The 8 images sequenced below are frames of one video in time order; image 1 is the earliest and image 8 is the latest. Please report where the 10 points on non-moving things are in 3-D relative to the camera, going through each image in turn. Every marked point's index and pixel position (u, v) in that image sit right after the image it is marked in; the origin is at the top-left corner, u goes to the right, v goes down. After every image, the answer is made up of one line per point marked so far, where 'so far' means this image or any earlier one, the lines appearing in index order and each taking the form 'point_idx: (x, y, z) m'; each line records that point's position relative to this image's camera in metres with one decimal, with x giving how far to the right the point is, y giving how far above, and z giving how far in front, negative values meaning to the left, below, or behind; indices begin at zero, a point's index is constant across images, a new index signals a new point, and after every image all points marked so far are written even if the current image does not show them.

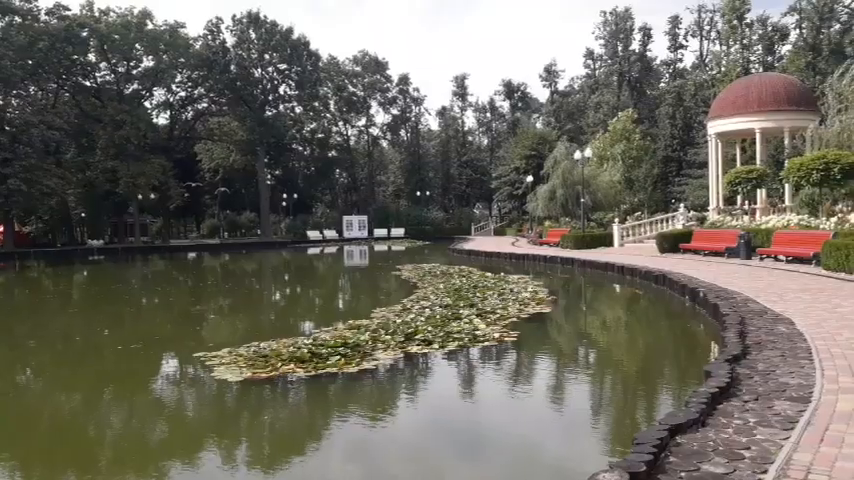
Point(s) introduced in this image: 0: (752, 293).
0: (+4.7, -0.8, +10.0) m
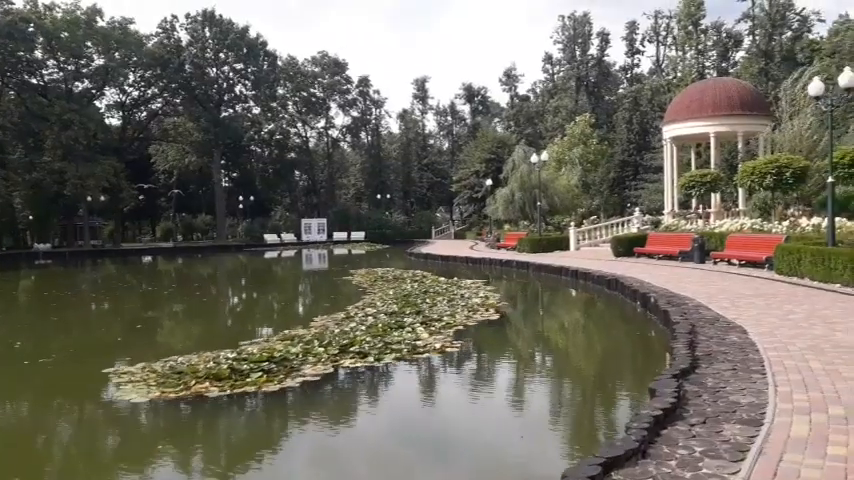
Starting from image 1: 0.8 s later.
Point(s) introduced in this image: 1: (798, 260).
0: (+3.9, -0.8, +9.7) m
1: (+6.7, -0.4, +12.4) m
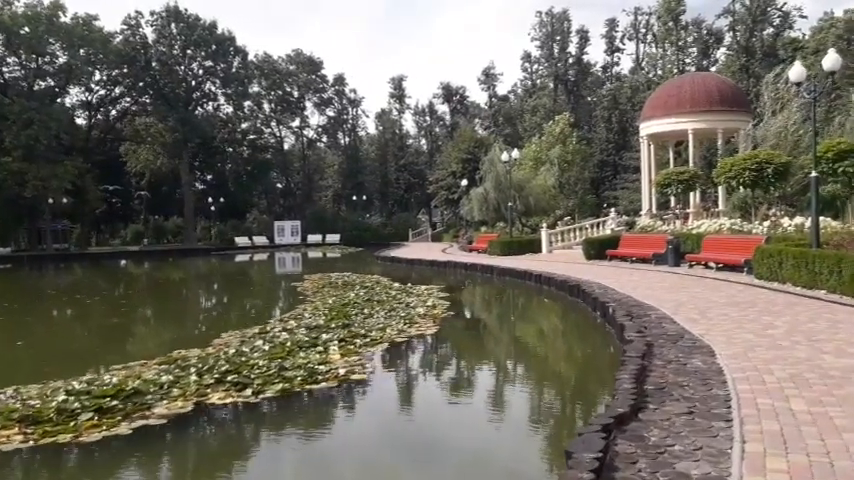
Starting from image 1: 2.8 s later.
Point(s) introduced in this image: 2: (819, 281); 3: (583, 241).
0: (+3.0, -0.8, +8.5) m
1: (+5.7, -0.4, +11.2) m
2: (+5.7, -0.6, +10.0) m
3: (+4.5, 0.0, +19.9) m
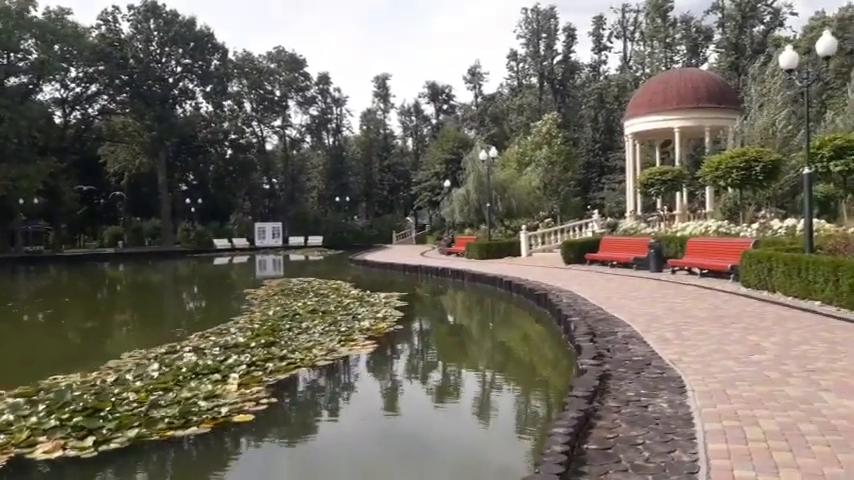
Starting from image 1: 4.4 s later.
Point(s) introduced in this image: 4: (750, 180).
0: (+2.3, -0.9, +7.3) m
1: (+5.0, -0.4, +10.1) m
2: (+5.0, -0.7, +8.9) m
3: (+3.7, -0.1, +18.8) m
4: (+8.7, +1.6, +18.6) m
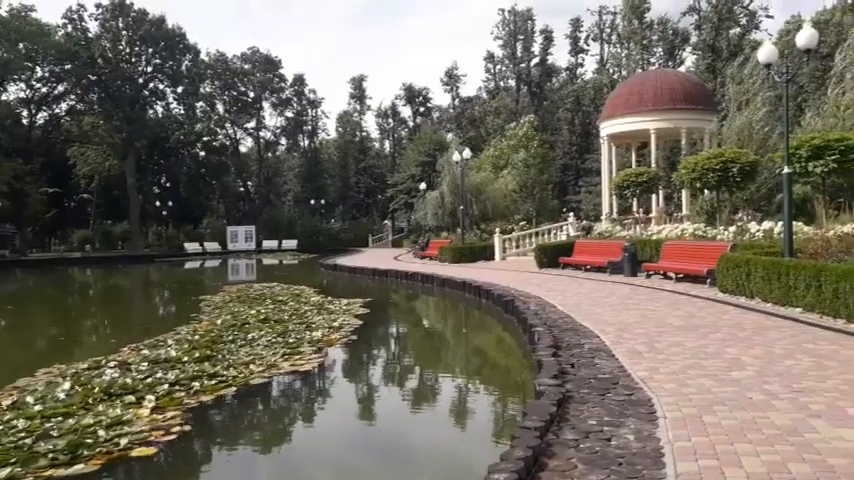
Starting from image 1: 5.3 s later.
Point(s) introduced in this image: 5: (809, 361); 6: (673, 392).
0: (+1.8, -0.9, +6.8) m
1: (+4.5, -0.5, +9.6) m
2: (+4.5, -0.7, +8.4) m
3: (+2.9, -0.2, +18.3) m
4: (+7.9, +1.5, +18.2) m
5: (+2.8, -0.9, +5.1) m
6: (+1.6, -1.0, +4.3) m
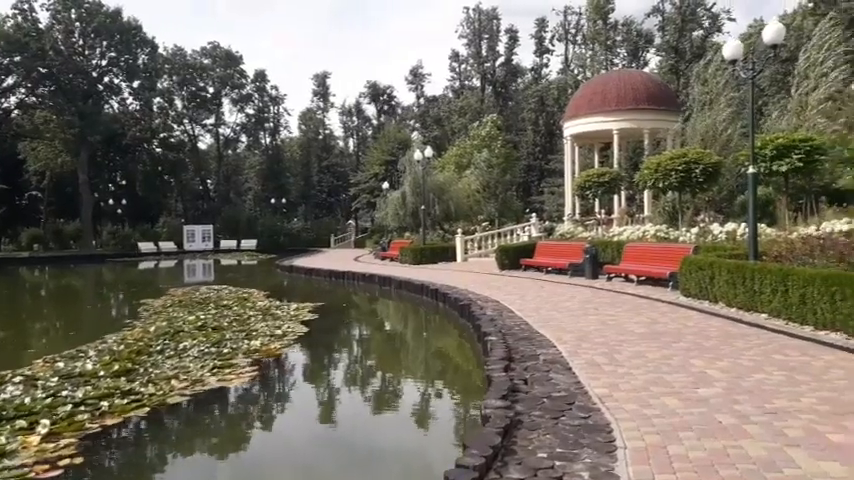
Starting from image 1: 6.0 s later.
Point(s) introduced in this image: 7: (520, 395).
0: (+1.3, -0.9, +6.3) m
1: (+3.8, -0.5, +9.3) m
2: (+3.9, -0.7, +8.1) m
3: (+1.8, -0.2, +17.9) m
4: (+6.8, +1.5, +18.1) m
5: (+2.4, -0.9, +4.7) m
6: (+1.2, -1.0, +3.9) m
7: (+0.6, -1.0, +4.5) m
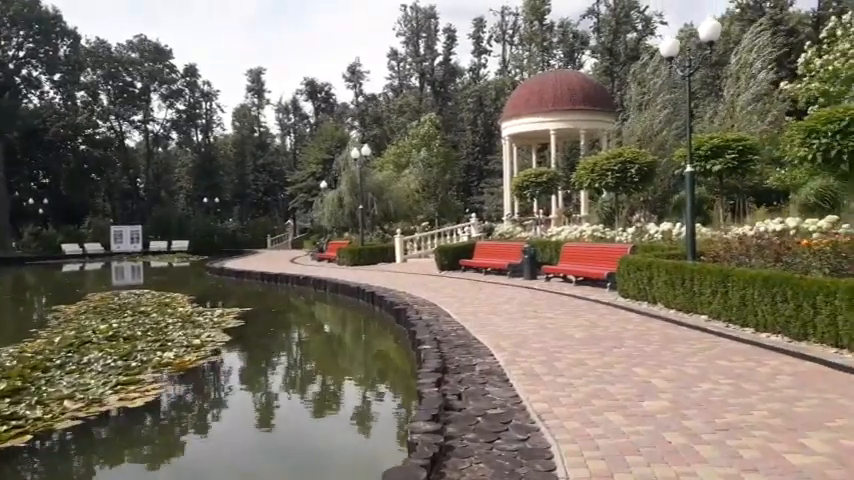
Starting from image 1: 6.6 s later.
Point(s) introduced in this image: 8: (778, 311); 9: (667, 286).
0: (+0.7, -1.0, +5.9) m
1: (+2.9, -0.5, +9.1) m
2: (+3.1, -0.7, +7.9) m
3: (+0.2, -0.2, +17.5) m
4: (+5.2, +1.5, +18.1) m
5: (+1.9, -0.9, +4.4) m
6: (+0.8, -1.0, +3.5) m
7: (+0.2, -1.0, +4.0) m
8: (+3.3, -0.7, +6.5) m
9: (+3.0, -0.6, +8.6) m
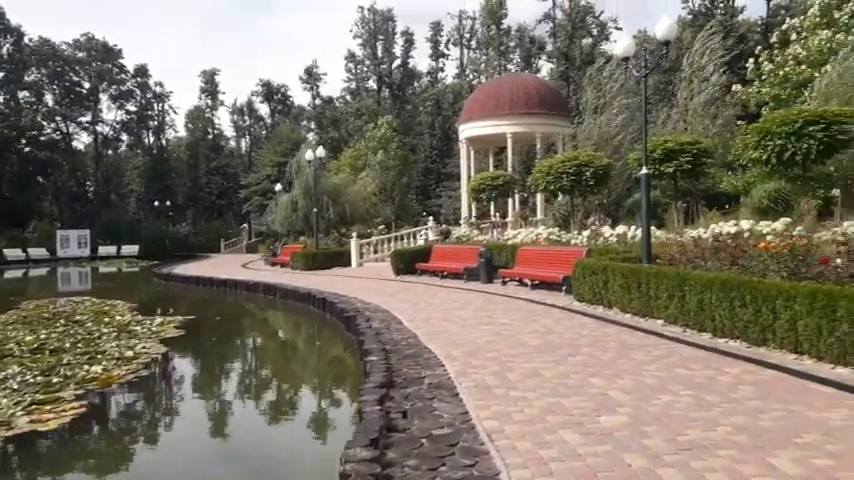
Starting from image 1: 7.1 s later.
0: (+0.3, -1.0, +5.6) m
1: (+2.3, -0.5, +8.9) m
2: (+2.6, -0.8, +7.7) m
3: (-0.9, -0.3, +17.1) m
4: (+4.0, +1.4, +18.1) m
5: (+1.6, -0.9, +4.2) m
6: (+0.5, -1.0, +3.2) m
7: (-0.2, -1.0, +3.7) m
8: (+2.8, -0.7, +6.3) m
9: (+2.4, -0.6, +8.4) m
